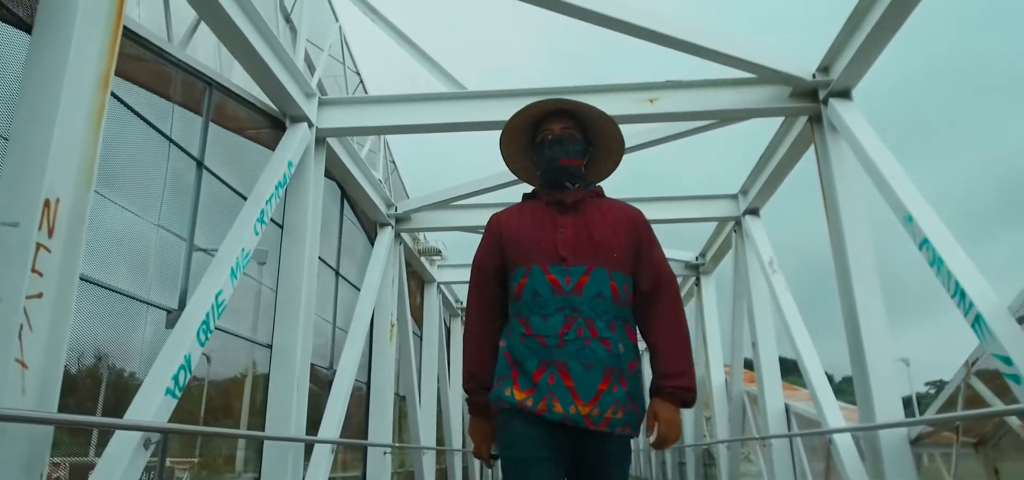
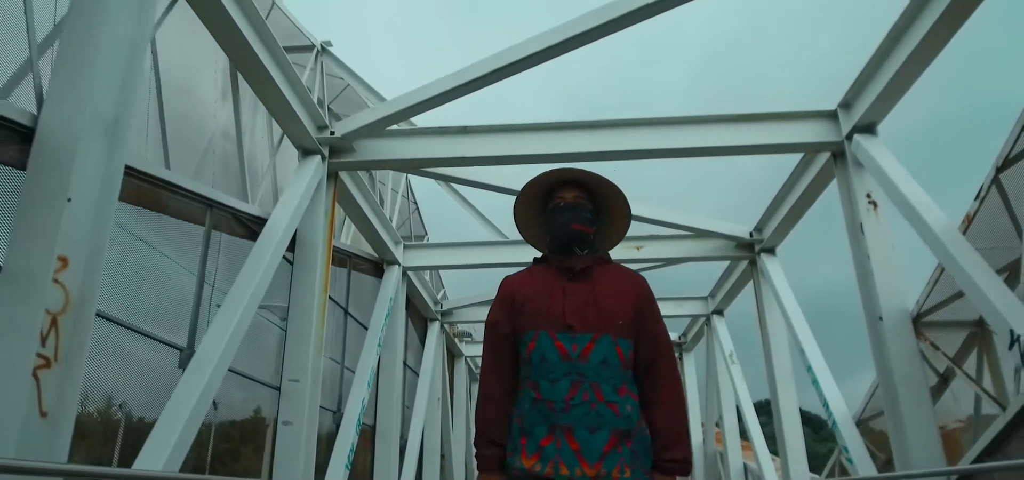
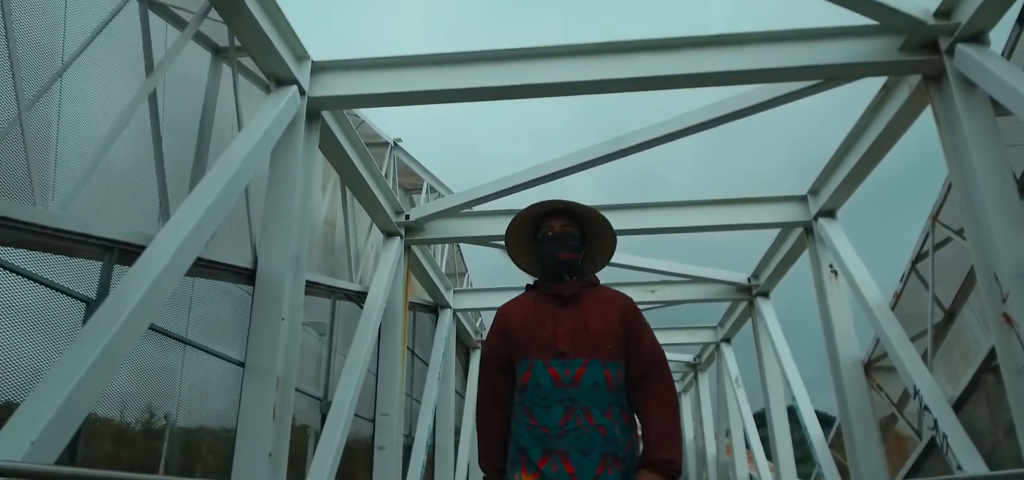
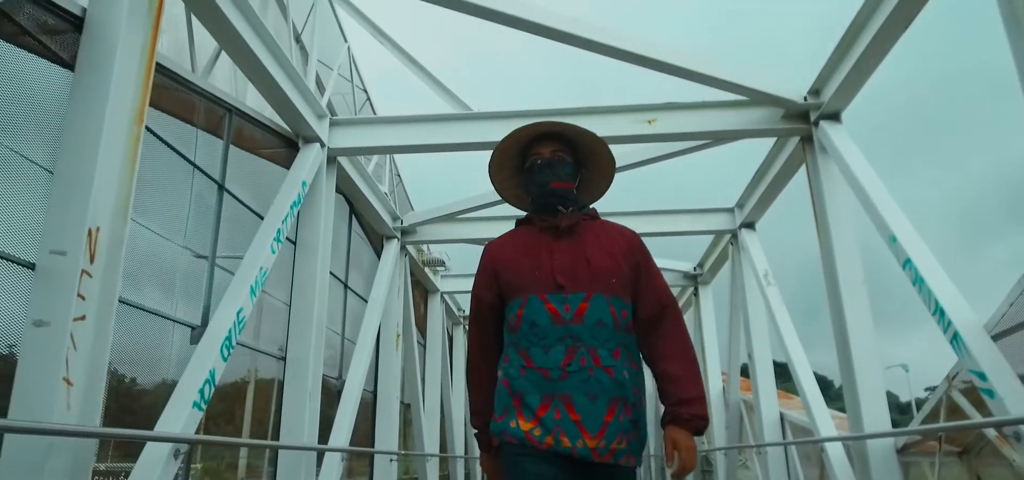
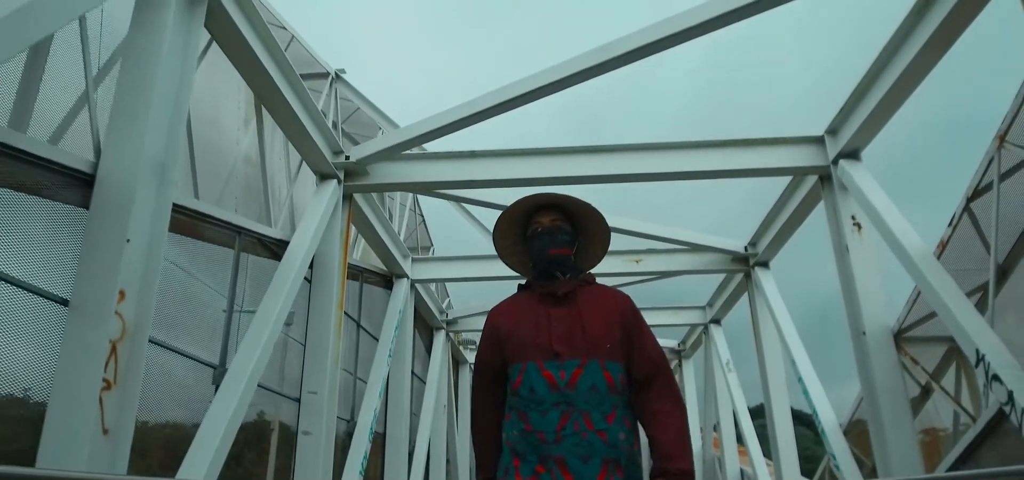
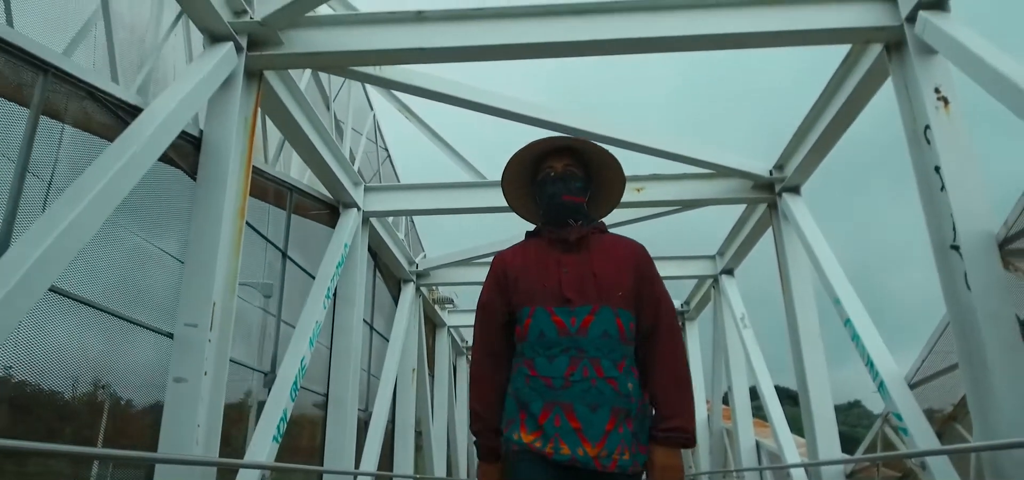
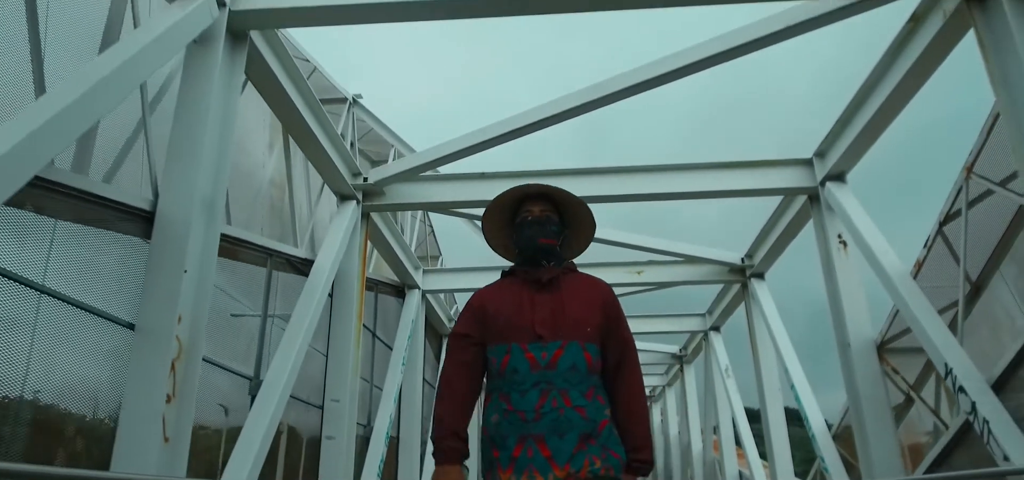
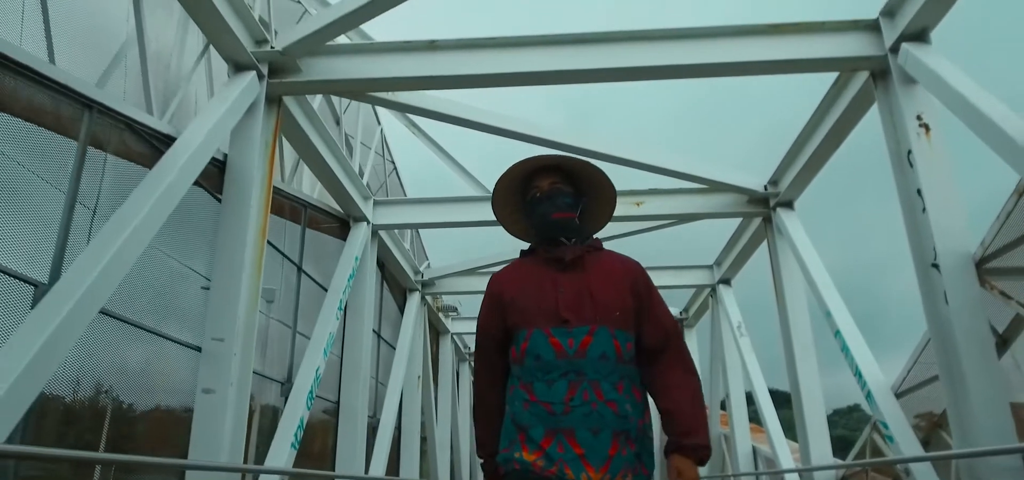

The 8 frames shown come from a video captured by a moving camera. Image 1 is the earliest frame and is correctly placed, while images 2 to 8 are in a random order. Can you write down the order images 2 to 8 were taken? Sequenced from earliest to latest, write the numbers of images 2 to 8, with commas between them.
4, 6, 8, 2, 5, 7, 3
